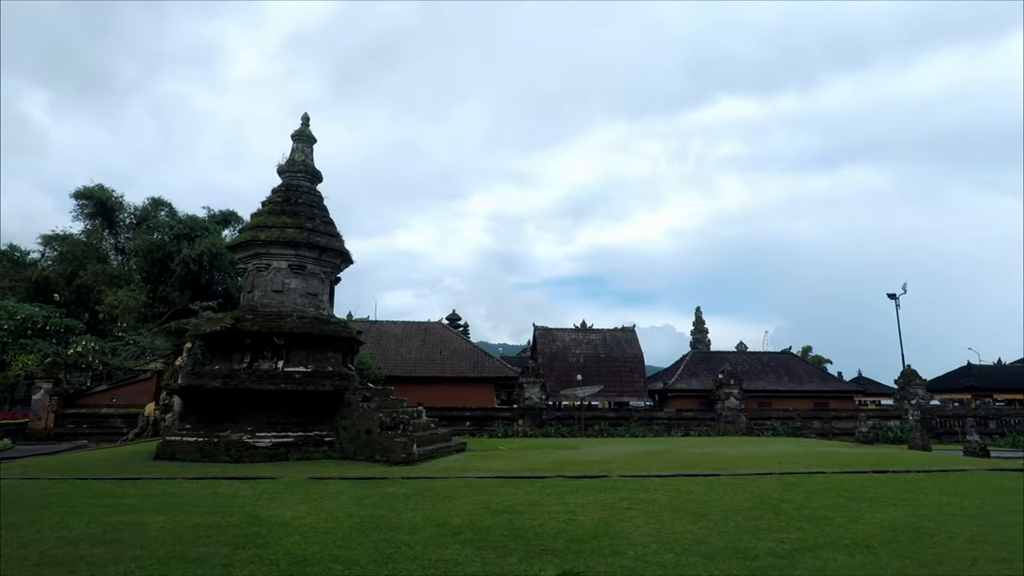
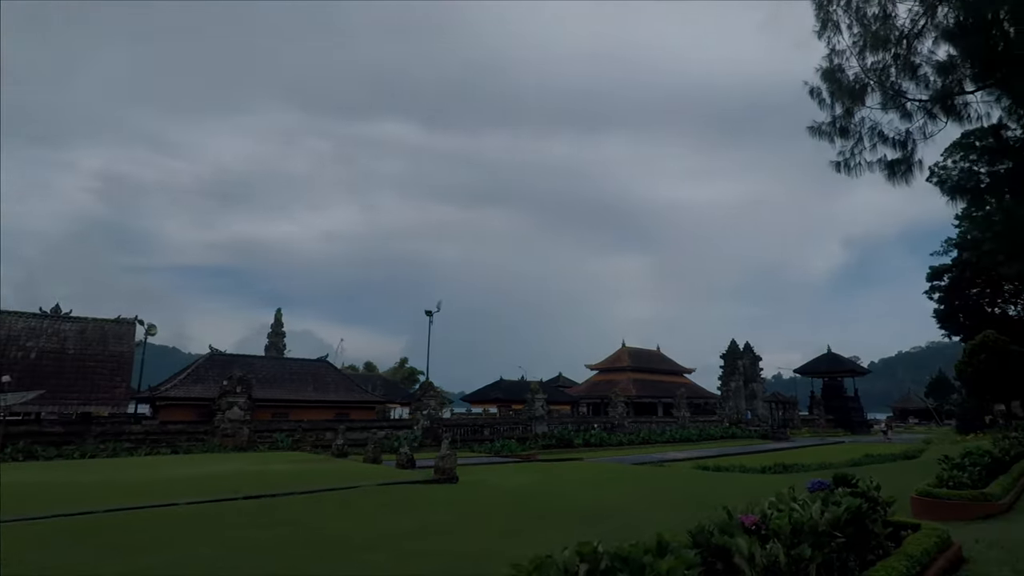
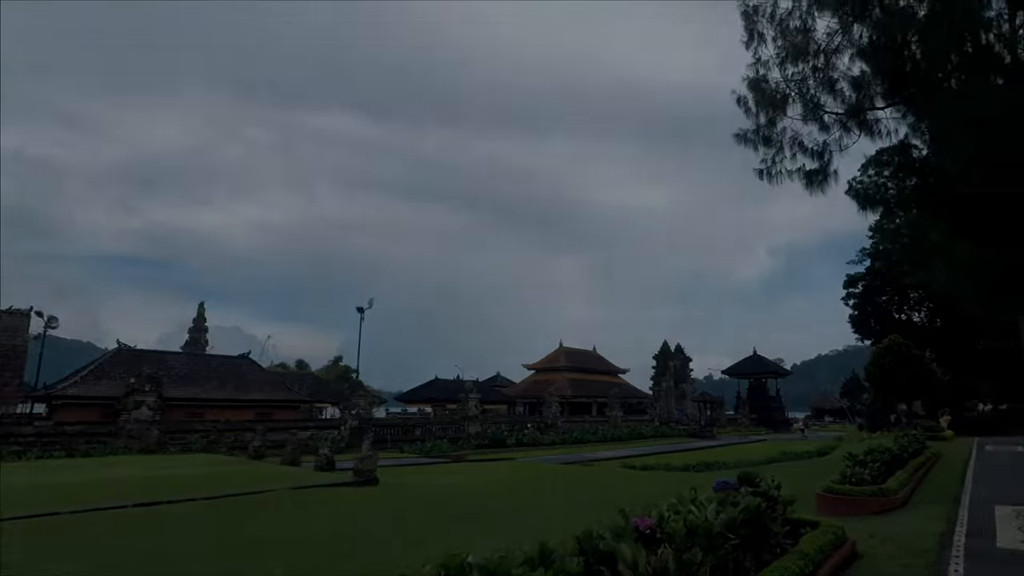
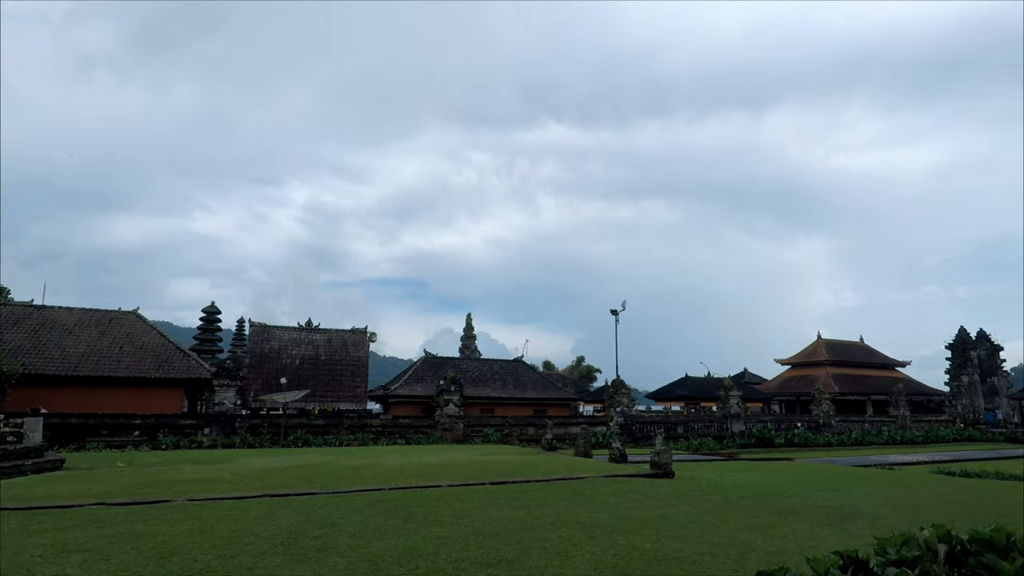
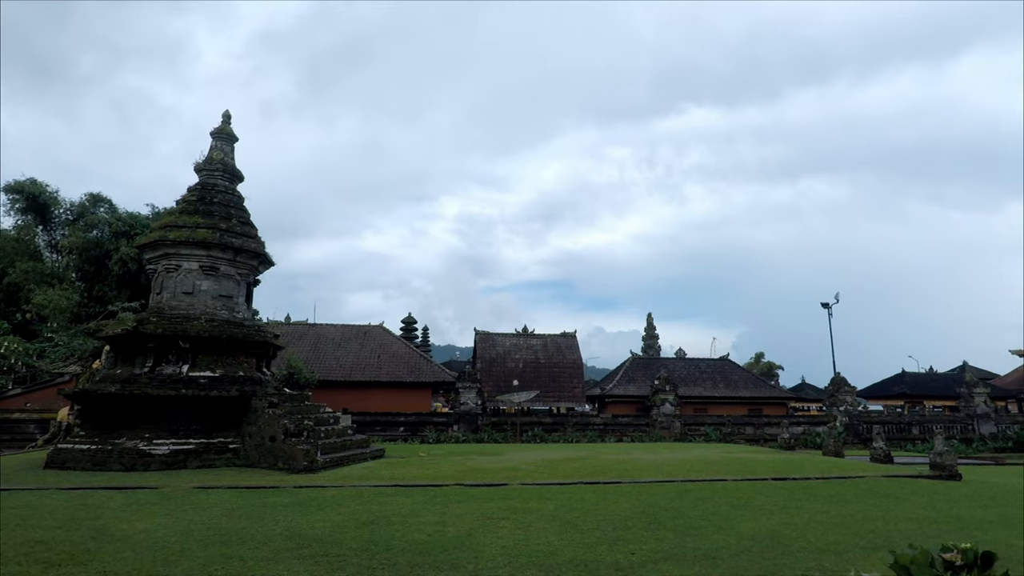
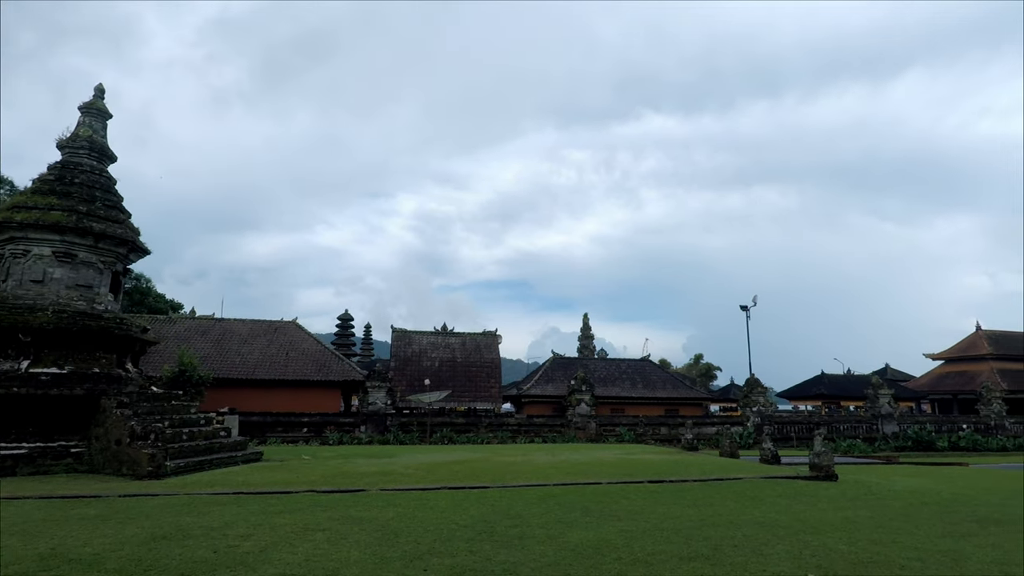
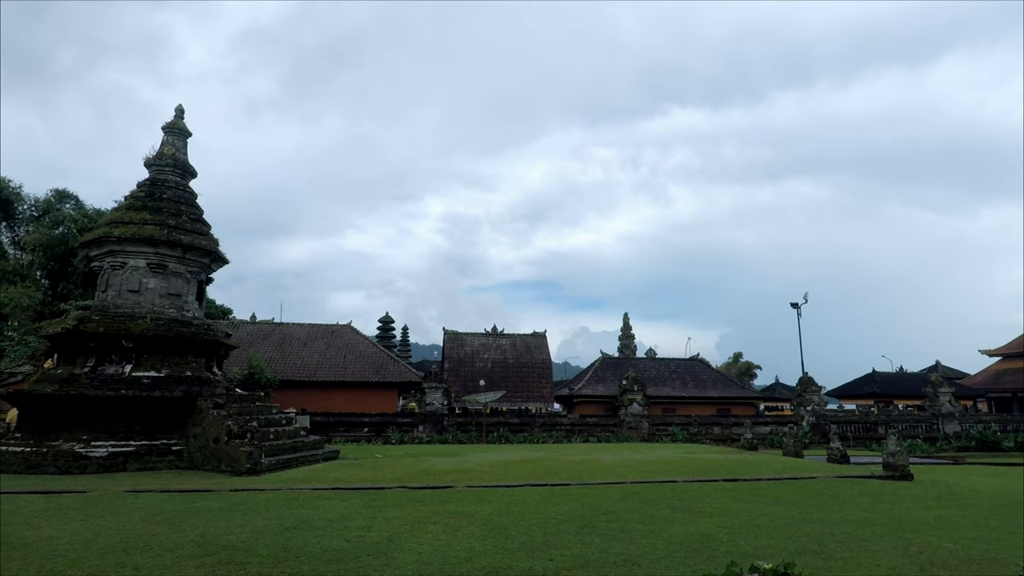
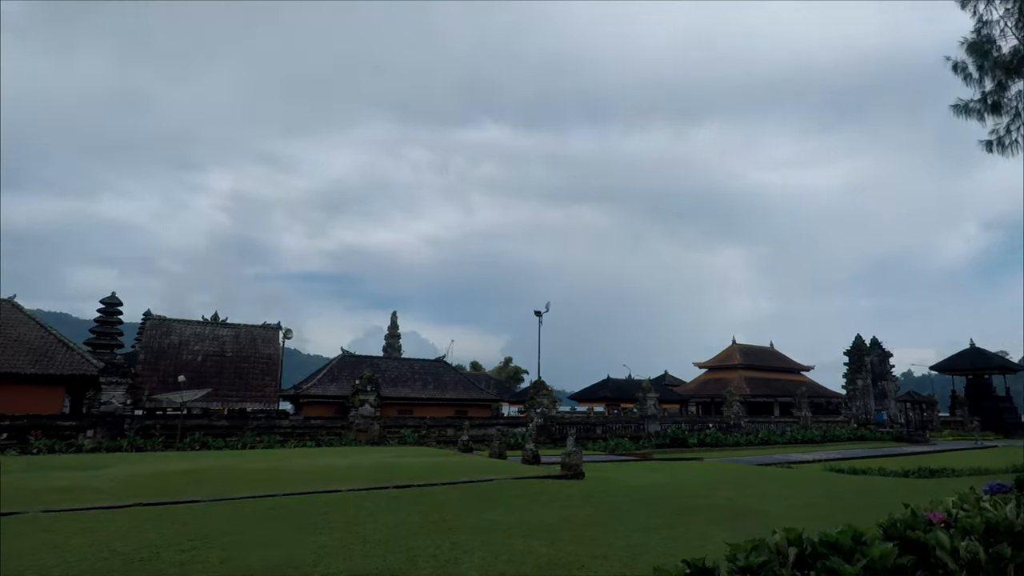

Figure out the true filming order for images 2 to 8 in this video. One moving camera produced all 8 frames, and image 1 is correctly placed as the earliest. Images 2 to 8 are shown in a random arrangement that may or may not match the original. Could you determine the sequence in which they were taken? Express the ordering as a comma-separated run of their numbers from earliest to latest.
5, 7, 6, 4, 8, 2, 3
